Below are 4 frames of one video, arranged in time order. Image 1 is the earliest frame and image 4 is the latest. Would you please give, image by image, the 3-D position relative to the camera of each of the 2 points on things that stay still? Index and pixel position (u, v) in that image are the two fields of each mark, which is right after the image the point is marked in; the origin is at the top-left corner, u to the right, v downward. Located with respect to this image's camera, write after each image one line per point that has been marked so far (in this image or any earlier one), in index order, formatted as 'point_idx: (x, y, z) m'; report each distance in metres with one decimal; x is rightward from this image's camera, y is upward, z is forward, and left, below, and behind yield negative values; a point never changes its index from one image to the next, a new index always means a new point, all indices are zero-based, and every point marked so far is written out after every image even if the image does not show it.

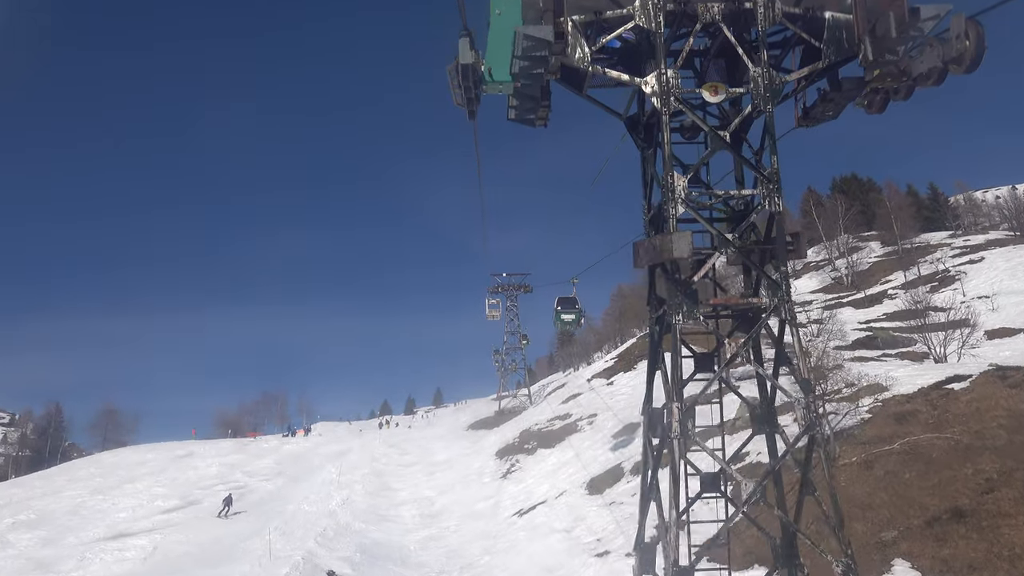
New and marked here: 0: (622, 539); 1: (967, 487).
0: (+3.6, -8.2, +19.4) m
1: (+11.7, -5.1, +15.3) m
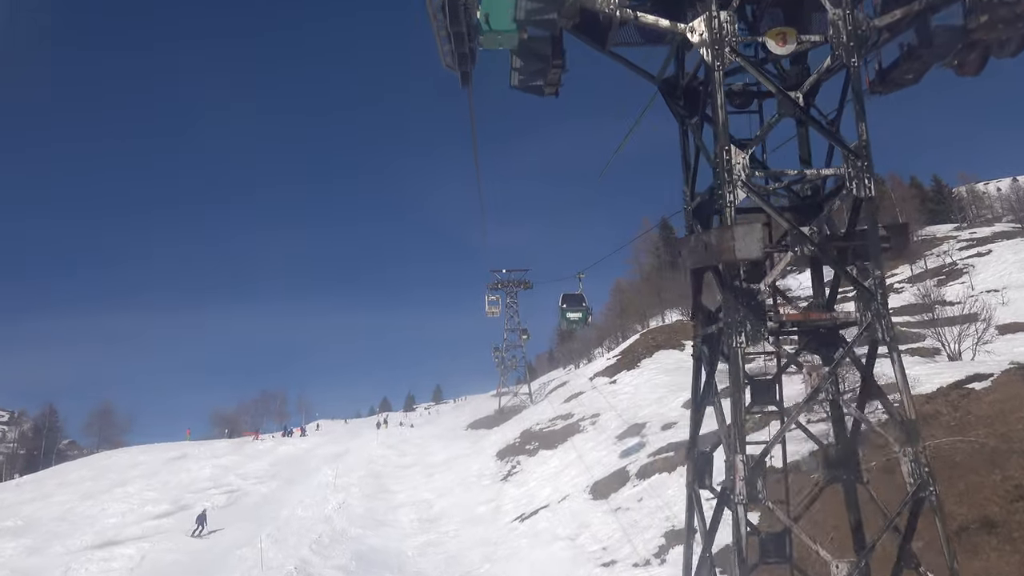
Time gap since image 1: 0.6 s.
0: (+3.6, -8.1, +18.5) m
1: (+11.7, -5.0, +14.5) m
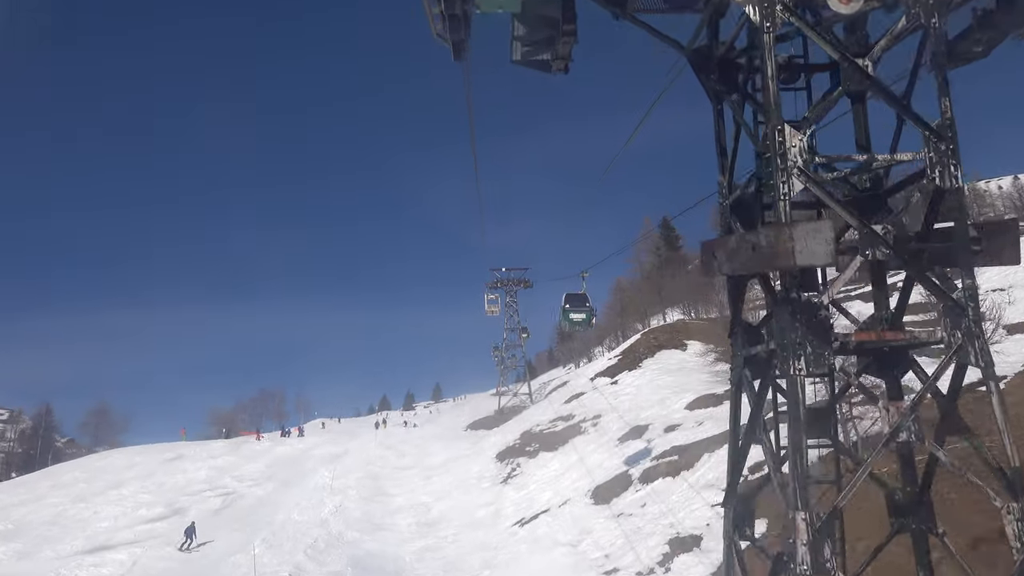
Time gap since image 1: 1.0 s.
0: (+3.6, -8.1, +18.0) m
1: (+11.7, -5.0, +13.9) m
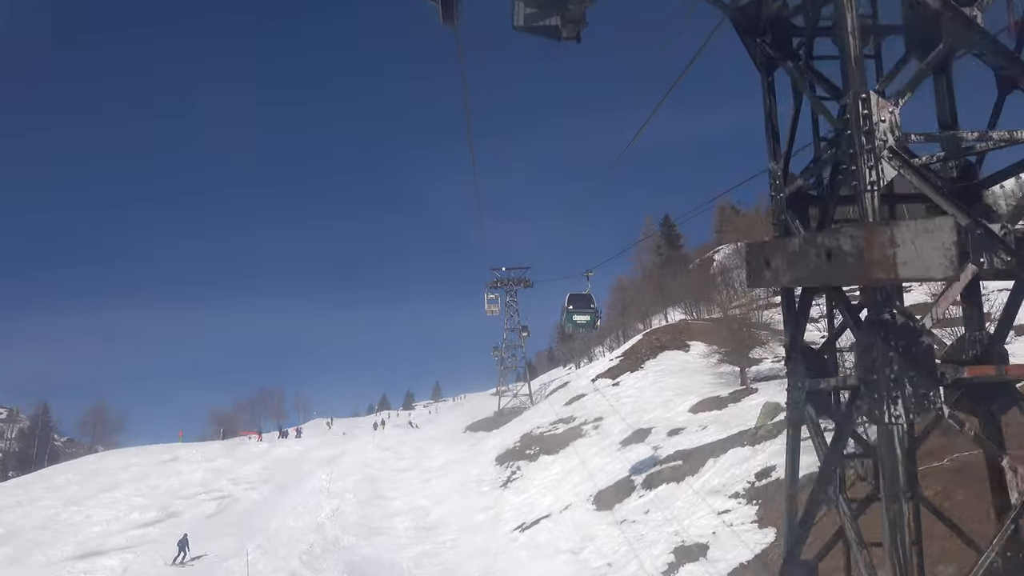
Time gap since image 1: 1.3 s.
0: (+3.6, -8.1, +17.5) m
1: (+11.7, -5.1, +13.4) m
